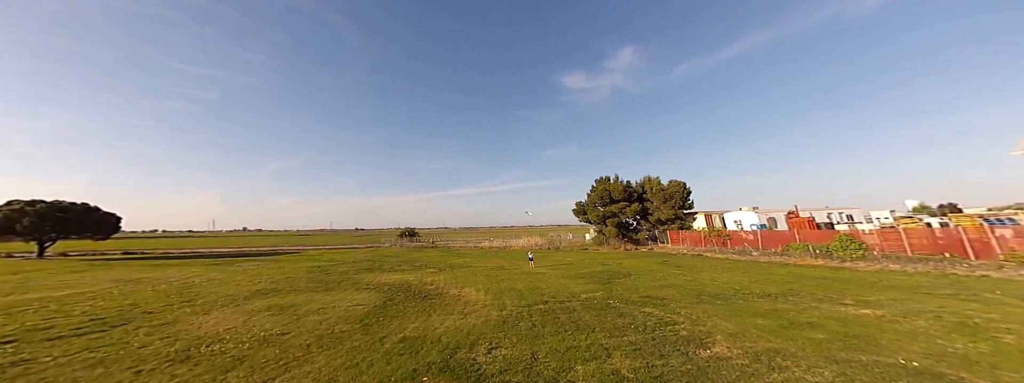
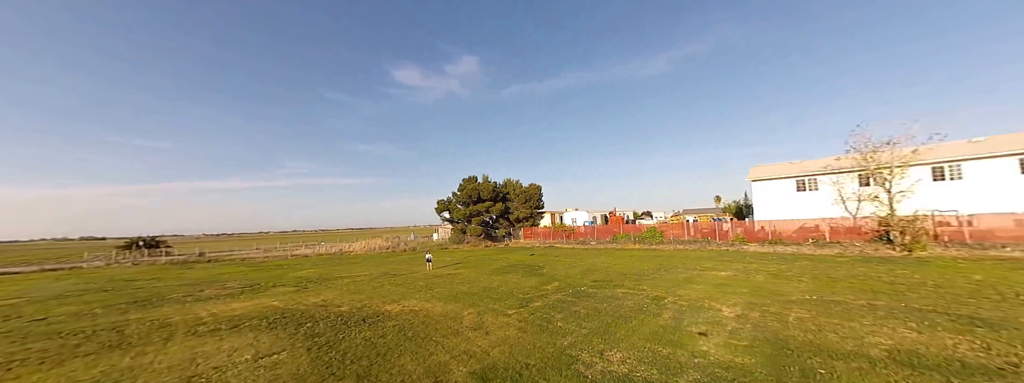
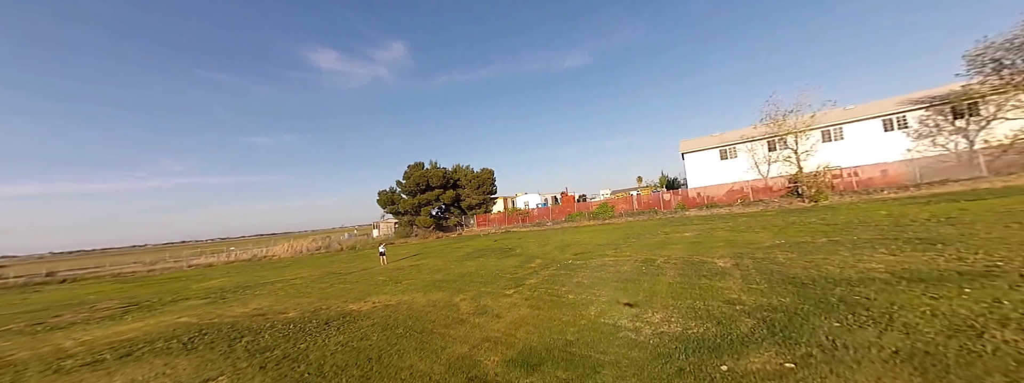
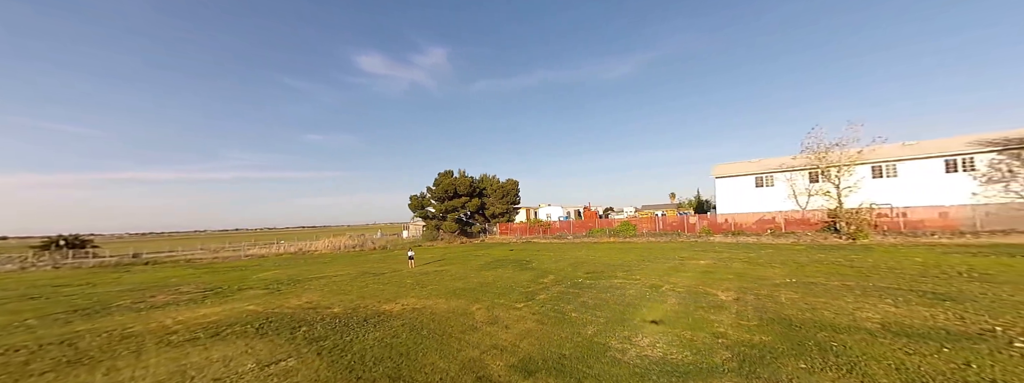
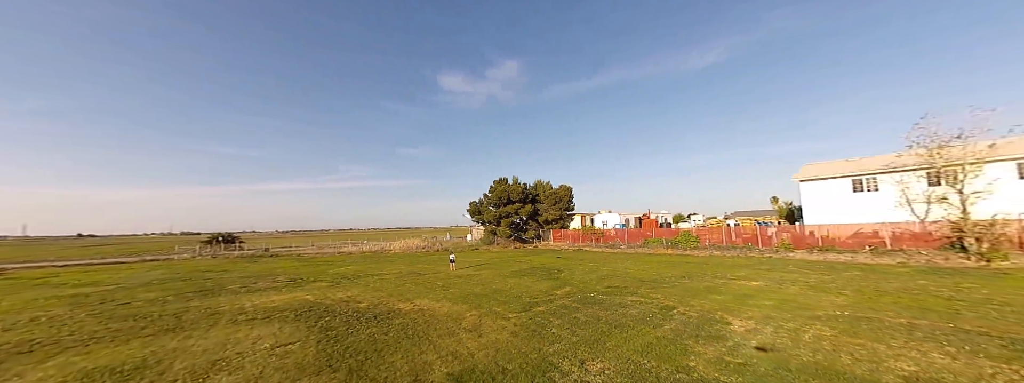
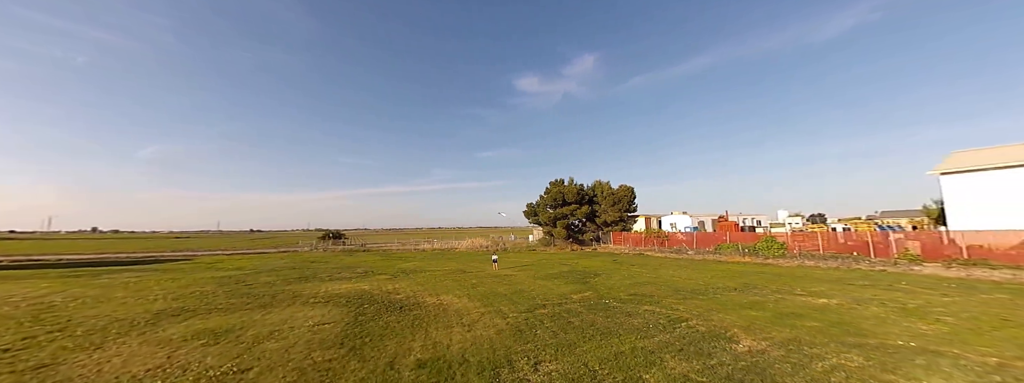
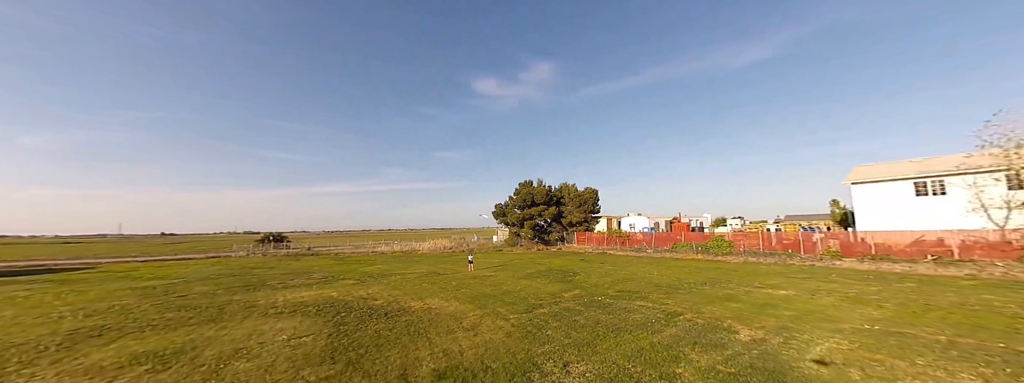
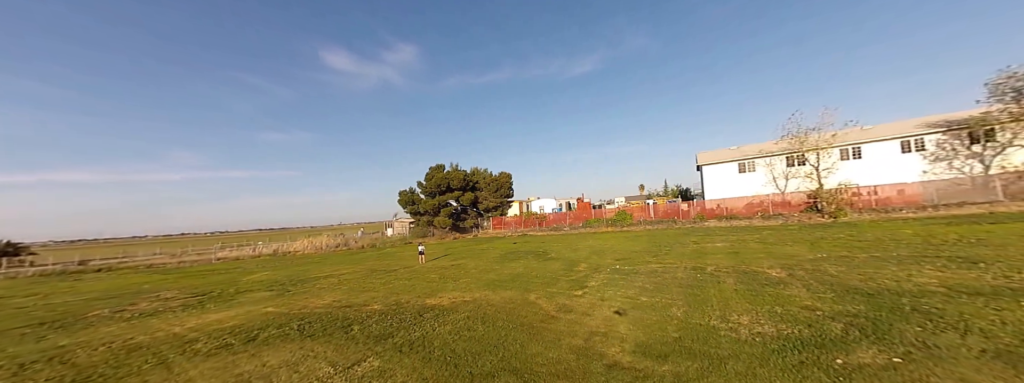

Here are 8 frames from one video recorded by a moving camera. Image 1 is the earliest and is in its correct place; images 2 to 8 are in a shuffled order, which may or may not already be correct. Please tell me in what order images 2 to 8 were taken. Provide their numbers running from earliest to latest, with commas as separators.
6, 7, 5, 2, 4, 8, 3
